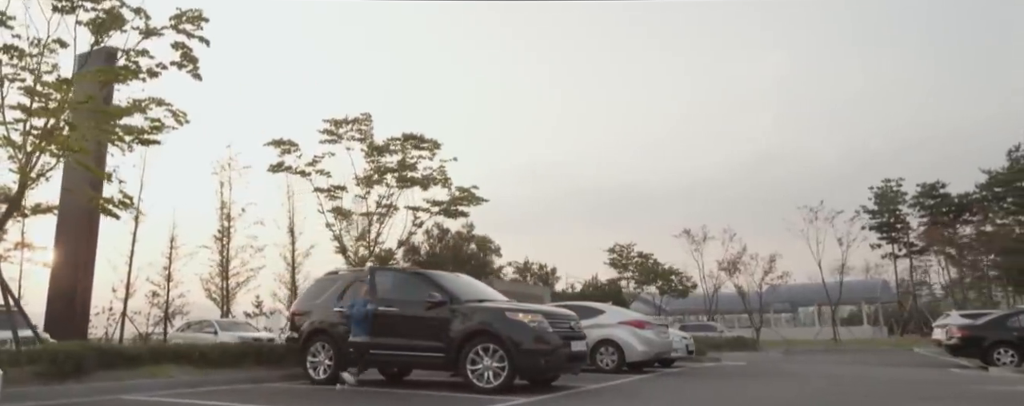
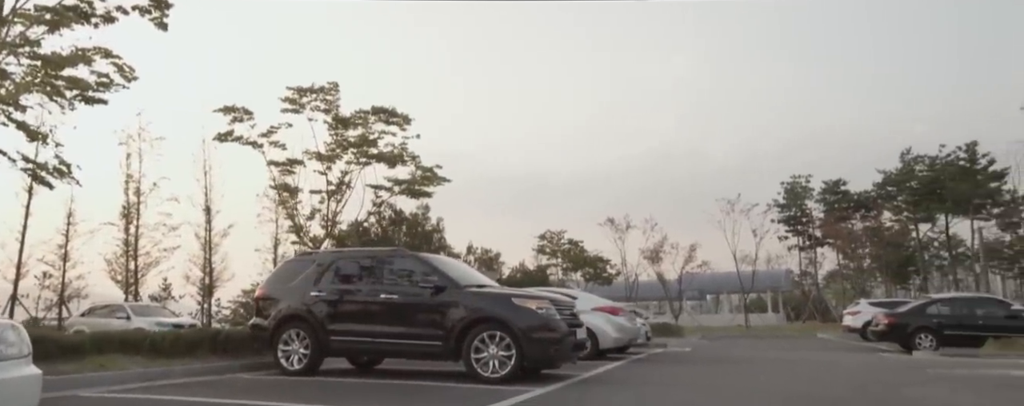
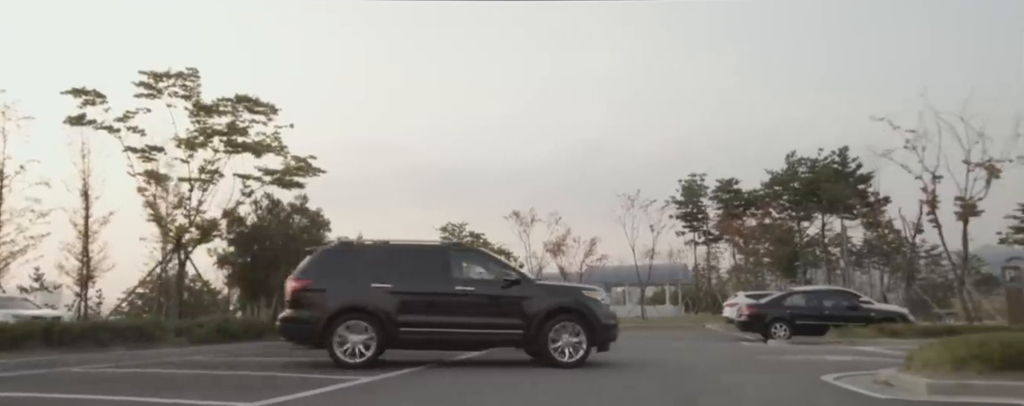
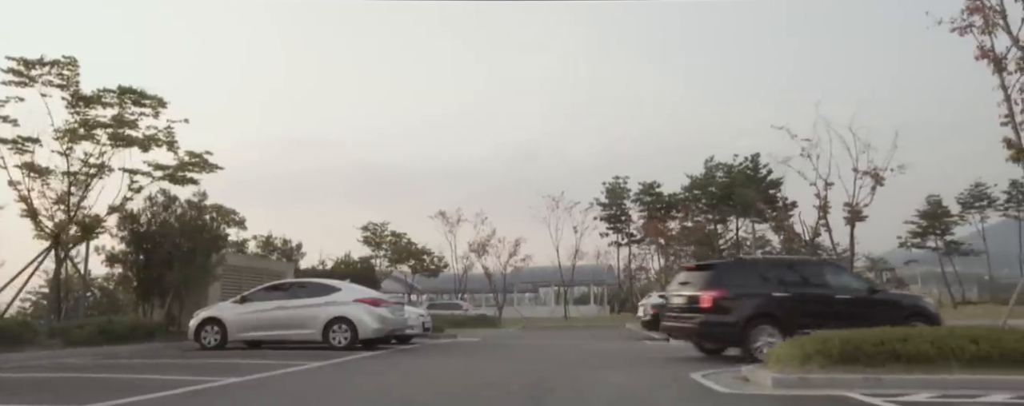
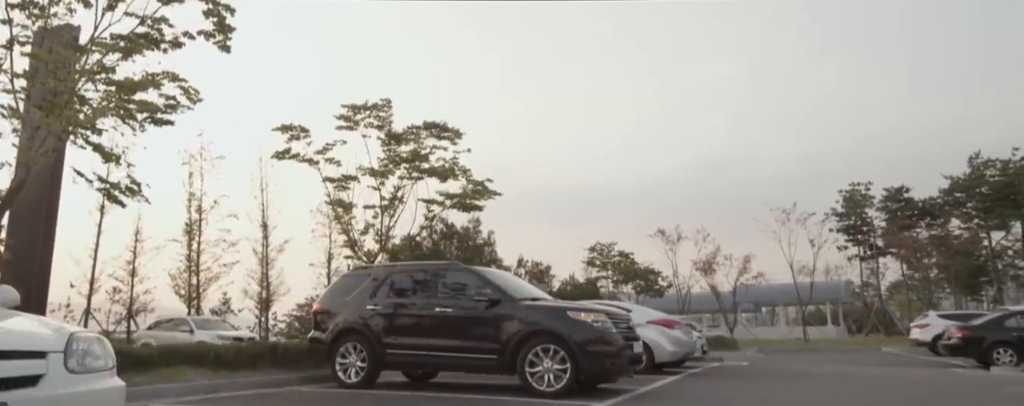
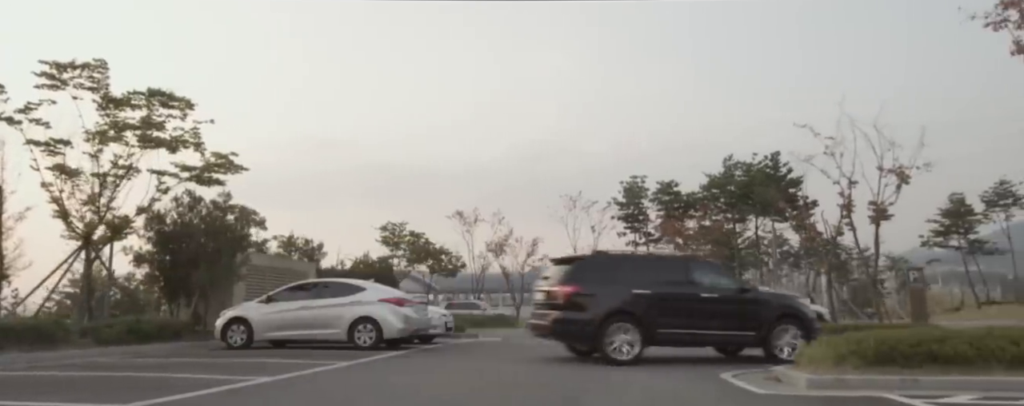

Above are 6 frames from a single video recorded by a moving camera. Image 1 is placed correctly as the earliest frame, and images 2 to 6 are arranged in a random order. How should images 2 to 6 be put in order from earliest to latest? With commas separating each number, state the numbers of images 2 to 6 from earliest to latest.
5, 2, 3, 6, 4
